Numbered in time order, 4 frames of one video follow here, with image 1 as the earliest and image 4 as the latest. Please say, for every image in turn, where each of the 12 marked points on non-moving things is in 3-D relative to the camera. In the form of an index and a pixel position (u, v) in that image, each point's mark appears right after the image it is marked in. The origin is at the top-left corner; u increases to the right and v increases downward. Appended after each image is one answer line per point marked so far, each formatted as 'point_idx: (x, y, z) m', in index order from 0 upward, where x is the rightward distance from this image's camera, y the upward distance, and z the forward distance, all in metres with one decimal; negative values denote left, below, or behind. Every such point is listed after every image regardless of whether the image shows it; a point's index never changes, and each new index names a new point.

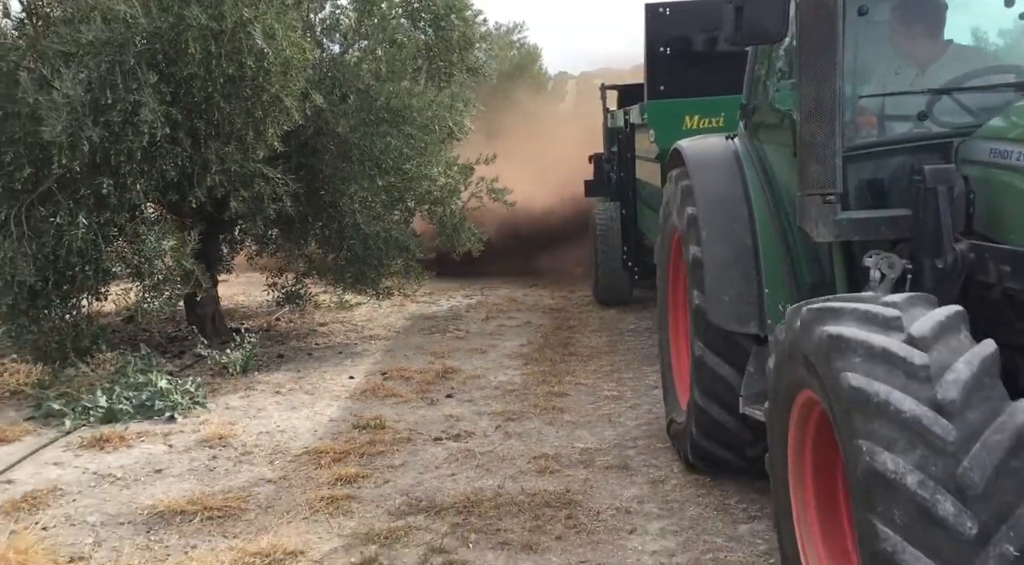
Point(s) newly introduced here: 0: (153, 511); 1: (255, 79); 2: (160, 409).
0: (-1.3, -0.8, +4.3) m
1: (-1.5, +1.2, +6.5) m
2: (-1.7, -0.6, +5.7) m
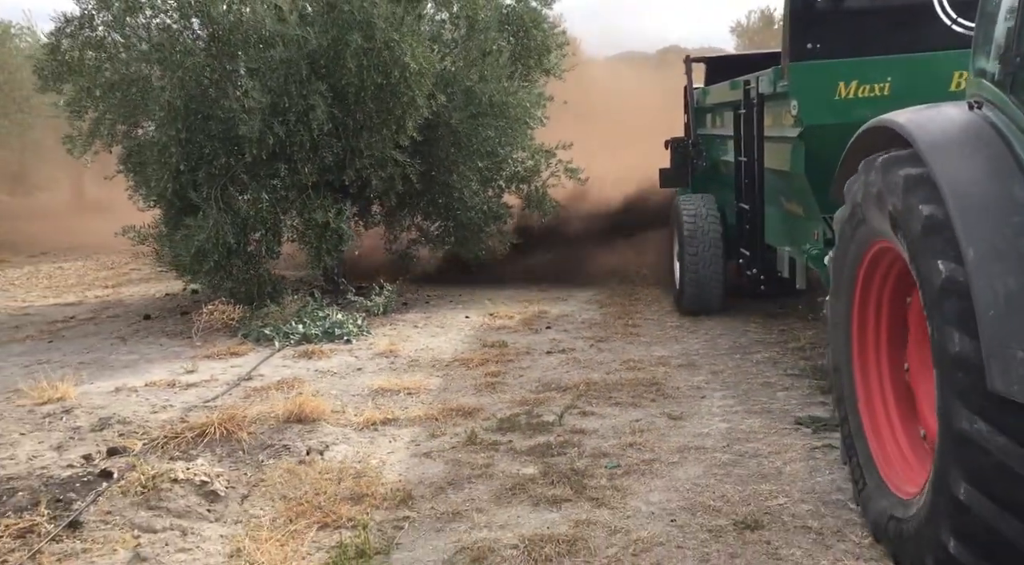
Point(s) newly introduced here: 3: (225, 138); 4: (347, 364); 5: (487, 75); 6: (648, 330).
0: (-0.8, -0.6, +6.2) m
1: (-0.9, +1.5, +8.4) m
2: (-1.1, -0.3, +7.6) m
3: (-2.1, +1.0, +8.3) m
4: (-1.0, -0.5, +6.9) m
5: (-0.2, +1.8, +9.8) m
6: (+1.0, -0.3, +8.3) m
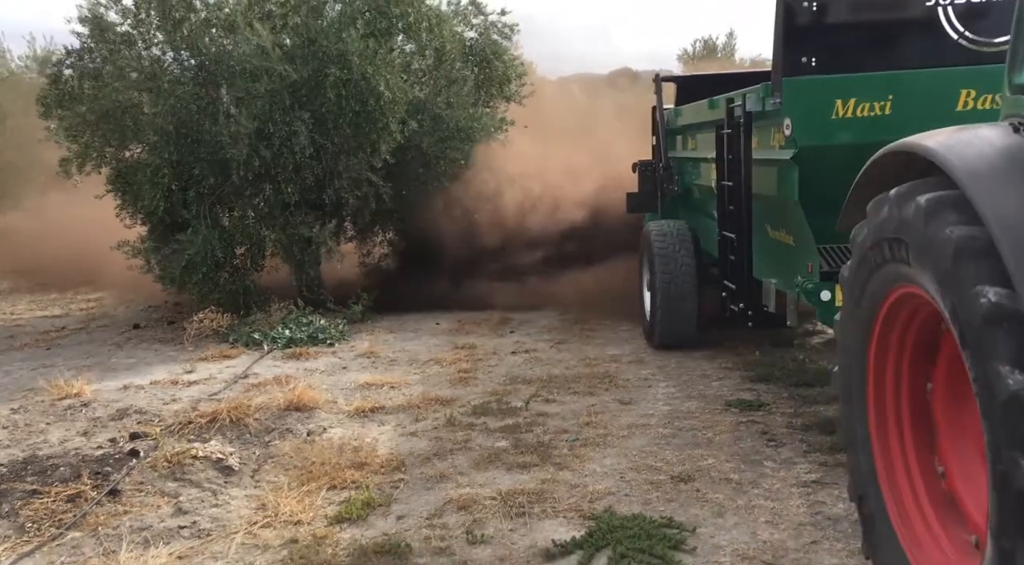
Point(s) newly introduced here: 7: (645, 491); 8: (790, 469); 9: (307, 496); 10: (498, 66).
0: (-0.9, -0.6, +6.9) m
1: (-1.1, +1.4, +9.2) m
2: (-1.4, -0.4, +8.3) m
3: (-2.3, +1.0, +9.0) m
4: (-1.2, -0.5, +7.6) m
5: (-0.6, +1.7, +10.6) m
6: (+0.7, -0.4, +9.1) m
7: (+0.5, -0.8, +4.5) m
8: (+1.1, -0.7, +4.6) m
9: (-0.8, -0.8, +4.6) m
10: (-0.2, +2.2, +11.4) m
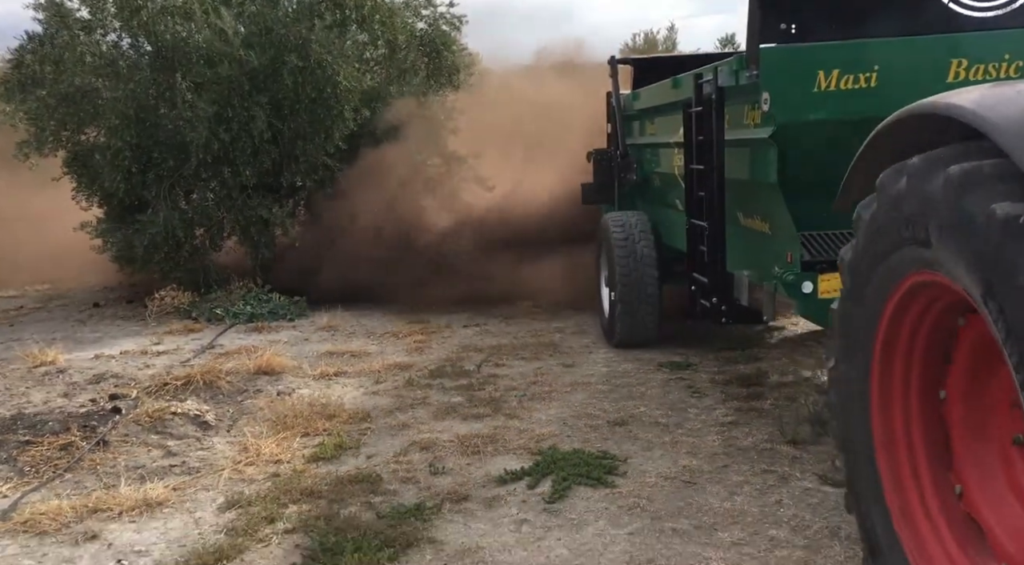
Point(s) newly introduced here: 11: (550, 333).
0: (-1.3, -0.4, +7.4) m
1: (-1.6, +1.6, +9.7) m
2: (-1.8, -0.2, +8.8) m
3: (-2.8, +1.1, +9.4) m
4: (-1.5, -0.4, +8.1) m
5: (-1.1, +1.9, +11.1) m
6: (+0.3, -0.2, +9.6) m
7: (+0.3, -0.7, +5.0) m
8: (+0.9, -0.6, +5.3) m
9: (-1.0, -0.7, +5.1) m
10: (-0.7, +2.4, +12.0) m
11: (+0.3, -0.4, +8.3) m
